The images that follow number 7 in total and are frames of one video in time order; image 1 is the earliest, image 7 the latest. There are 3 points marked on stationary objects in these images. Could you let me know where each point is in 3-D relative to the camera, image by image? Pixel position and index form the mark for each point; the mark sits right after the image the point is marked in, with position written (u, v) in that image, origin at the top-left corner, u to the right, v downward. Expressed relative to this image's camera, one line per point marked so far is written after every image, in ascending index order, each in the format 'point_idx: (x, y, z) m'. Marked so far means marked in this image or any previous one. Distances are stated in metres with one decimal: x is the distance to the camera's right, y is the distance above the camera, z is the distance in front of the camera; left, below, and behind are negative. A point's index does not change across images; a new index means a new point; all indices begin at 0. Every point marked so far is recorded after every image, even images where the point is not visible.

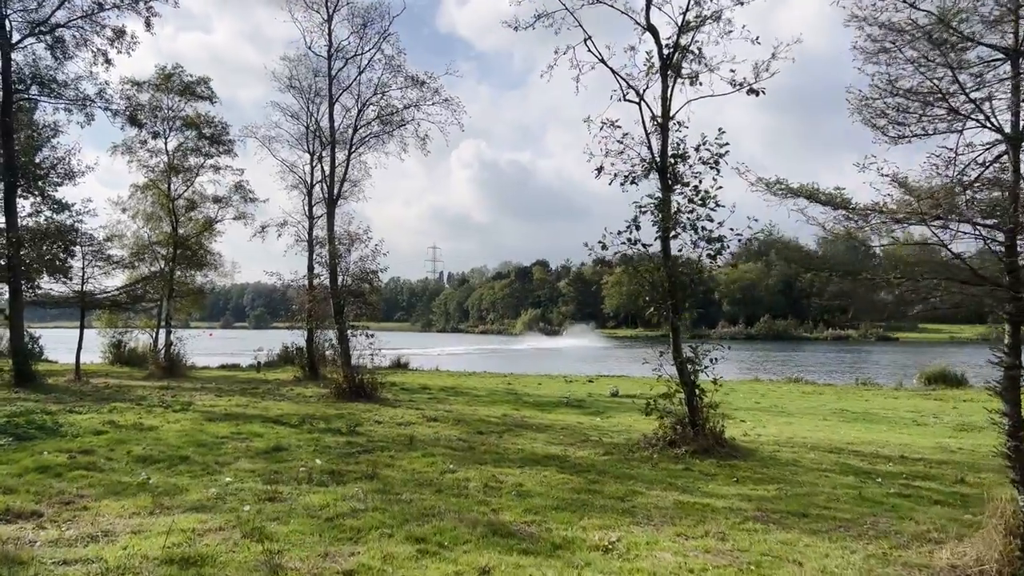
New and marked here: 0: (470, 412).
0: (-1.1, -3.2, +19.9) m
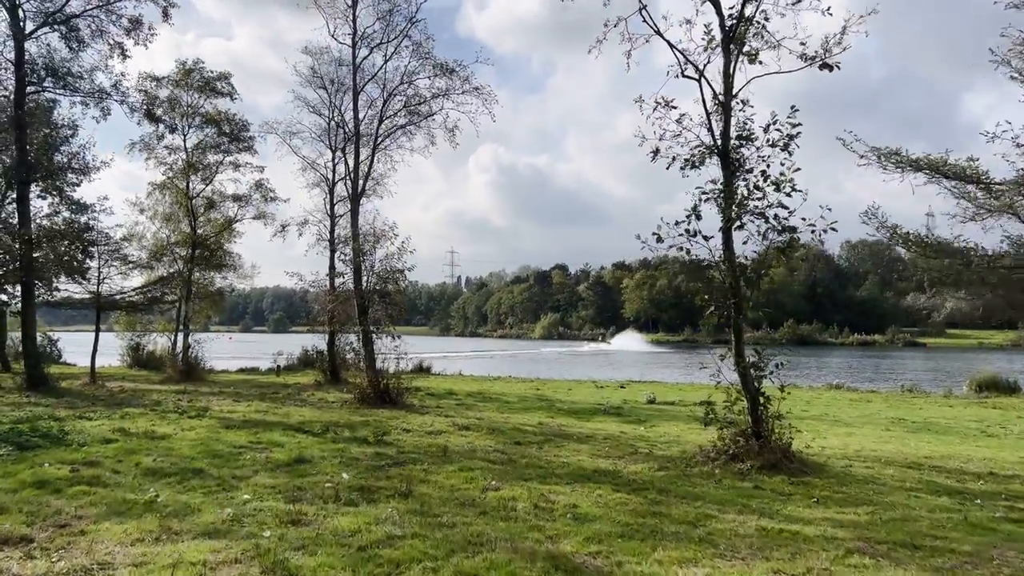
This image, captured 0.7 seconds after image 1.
0: (-0.2, -3.2, +18.7) m
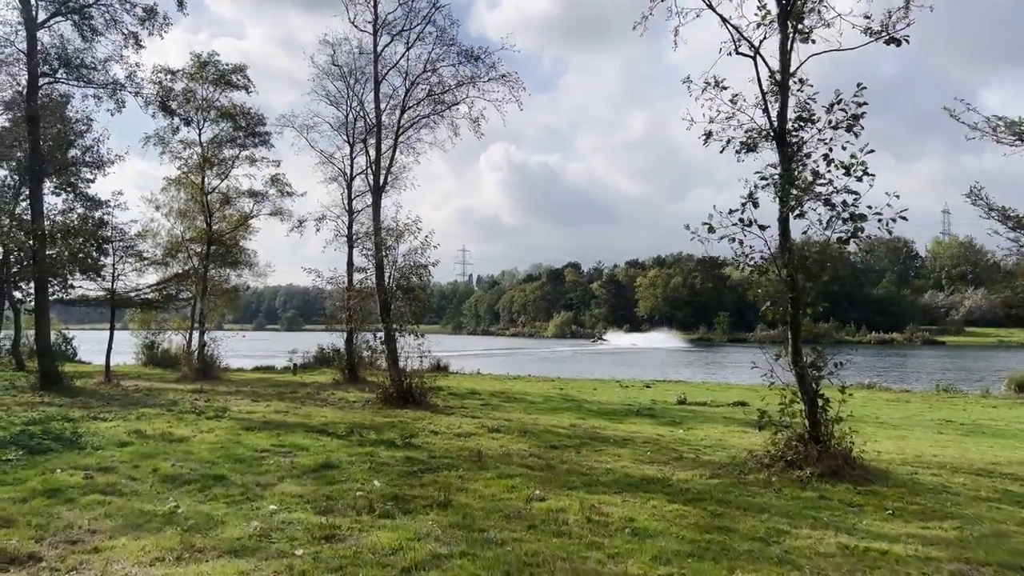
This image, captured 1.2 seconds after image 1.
0: (+0.5, -3.1, +17.9) m
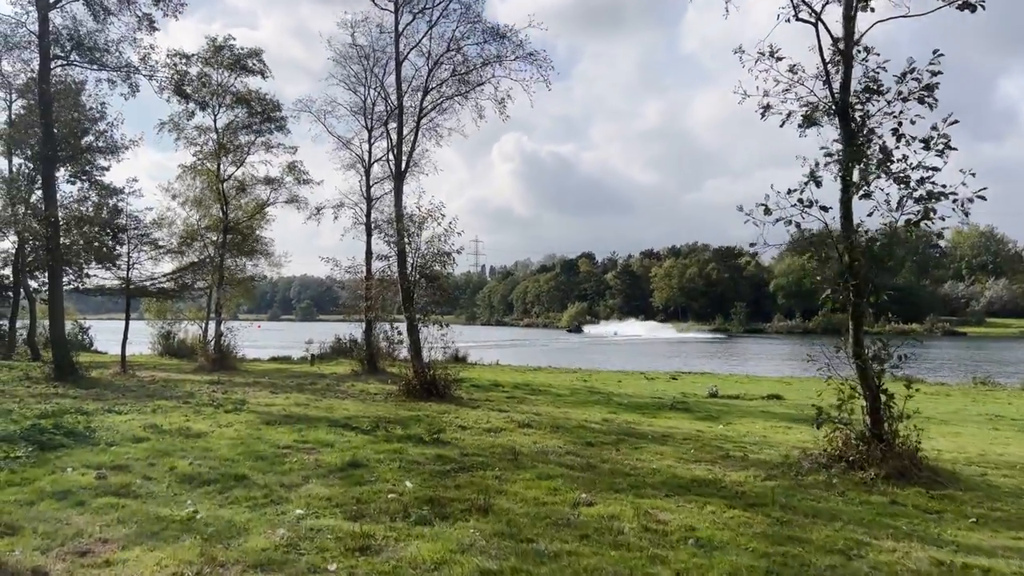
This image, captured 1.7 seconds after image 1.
0: (+1.2, -2.8, +17.1) m
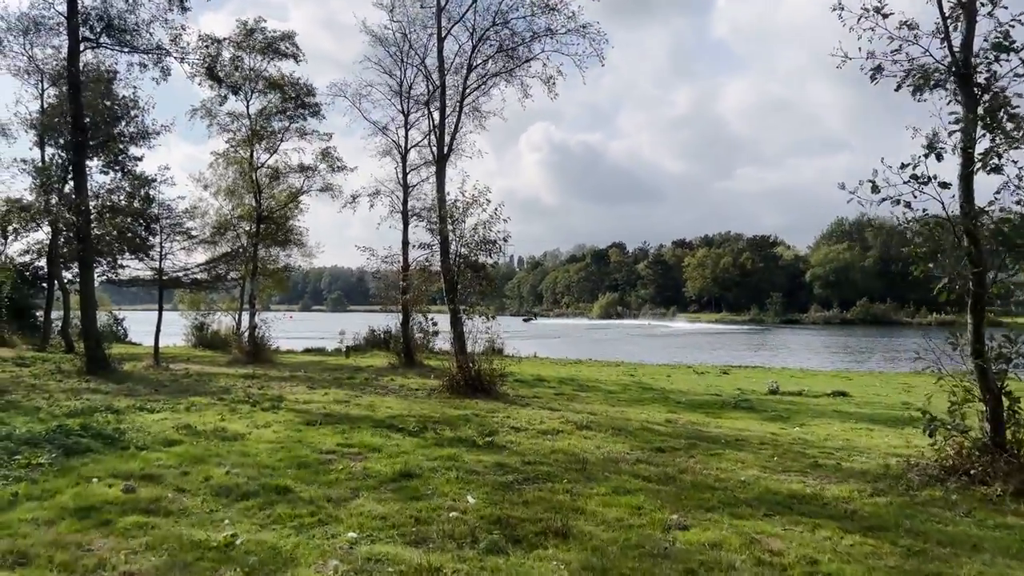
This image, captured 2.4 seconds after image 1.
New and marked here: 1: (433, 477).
0: (+2.3, -2.6, +15.9) m
1: (-1.0, -2.3, +9.3) m
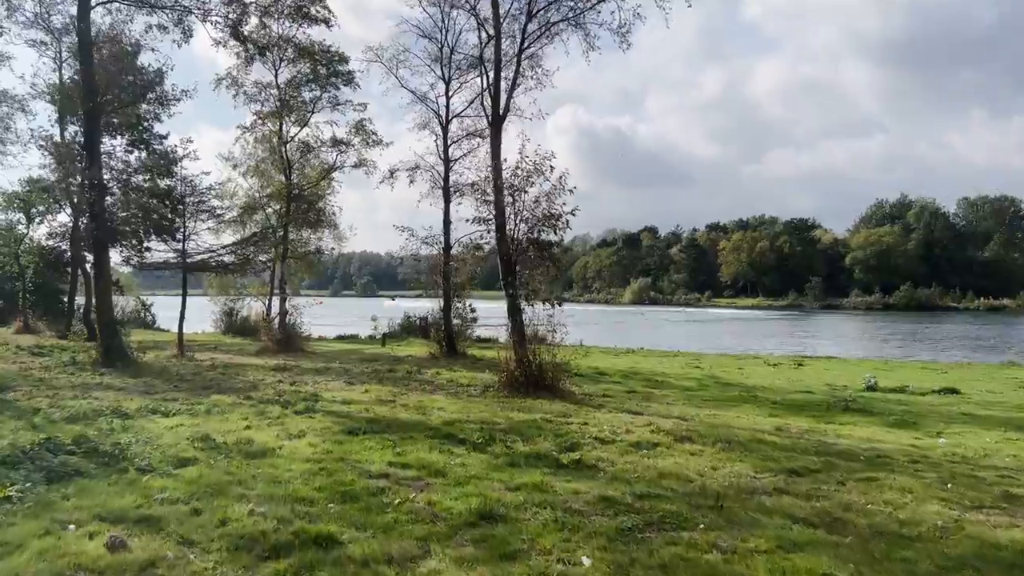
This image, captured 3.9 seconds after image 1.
0: (+3.6, -2.3, +13.4) m
1: (+0.1, -2.1, +7.0) m
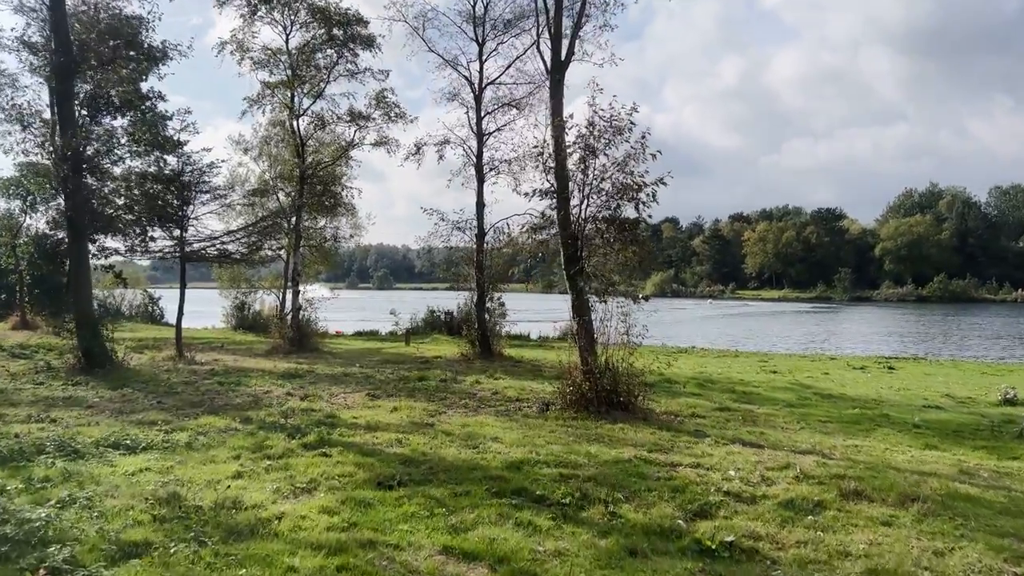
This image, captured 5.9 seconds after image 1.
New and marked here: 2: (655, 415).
0: (+4.6, -2.2, +10.0) m
1: (+1.0, -2.1, +3.7) m
2: (+2.3, -2.1, +12.6) m
